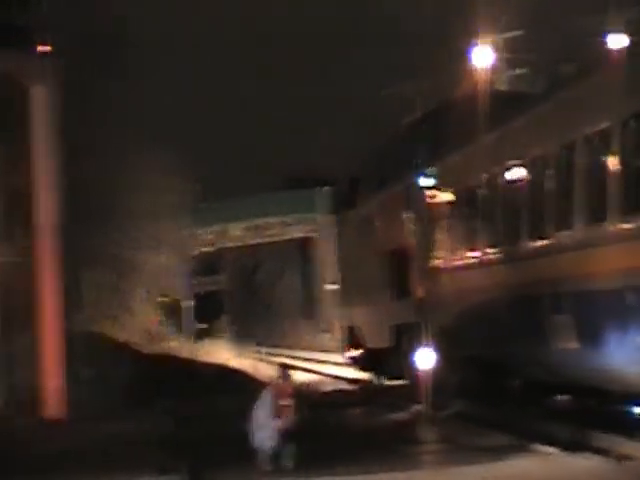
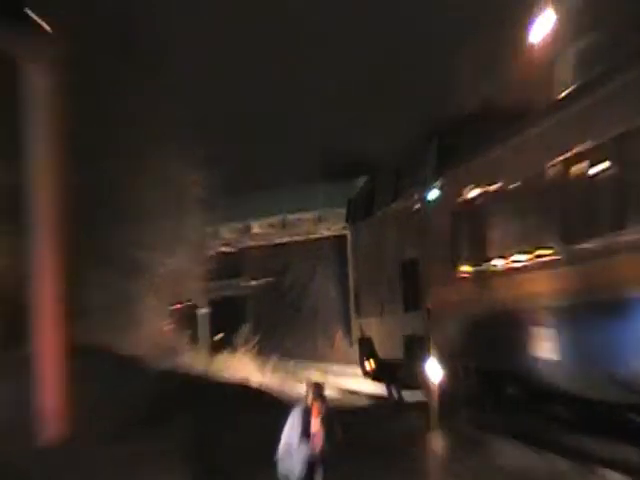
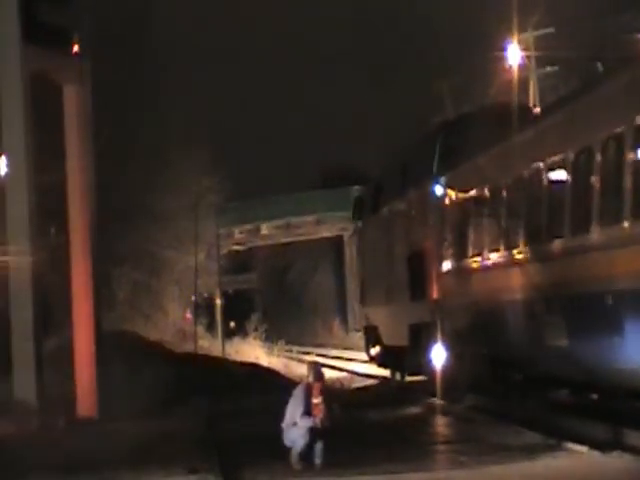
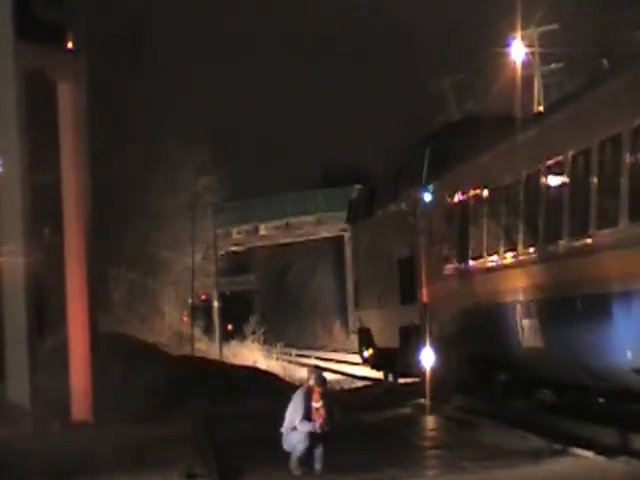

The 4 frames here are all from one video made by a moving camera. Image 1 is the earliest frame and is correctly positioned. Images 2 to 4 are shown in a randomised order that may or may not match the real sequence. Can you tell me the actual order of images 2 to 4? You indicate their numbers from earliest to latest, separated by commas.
3, 4, 2
